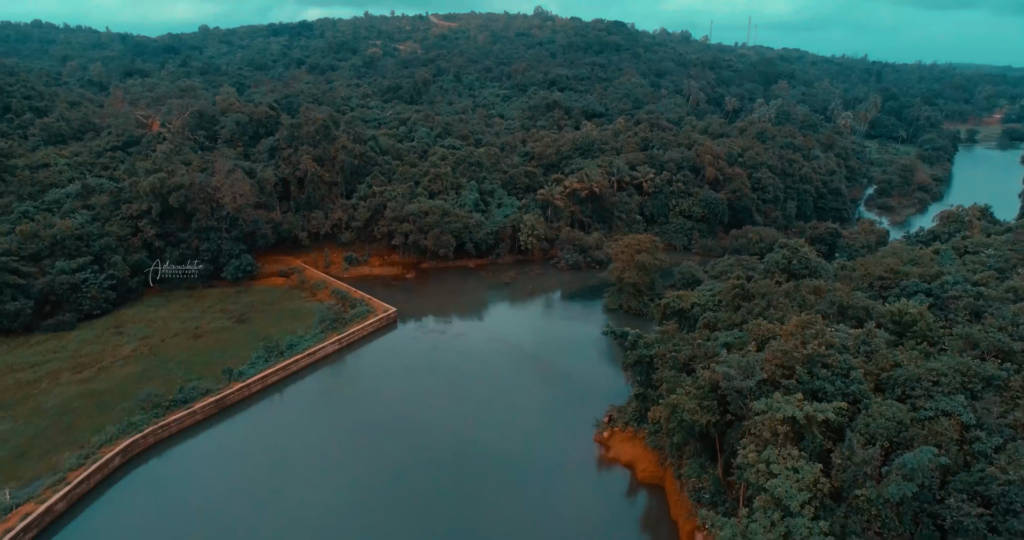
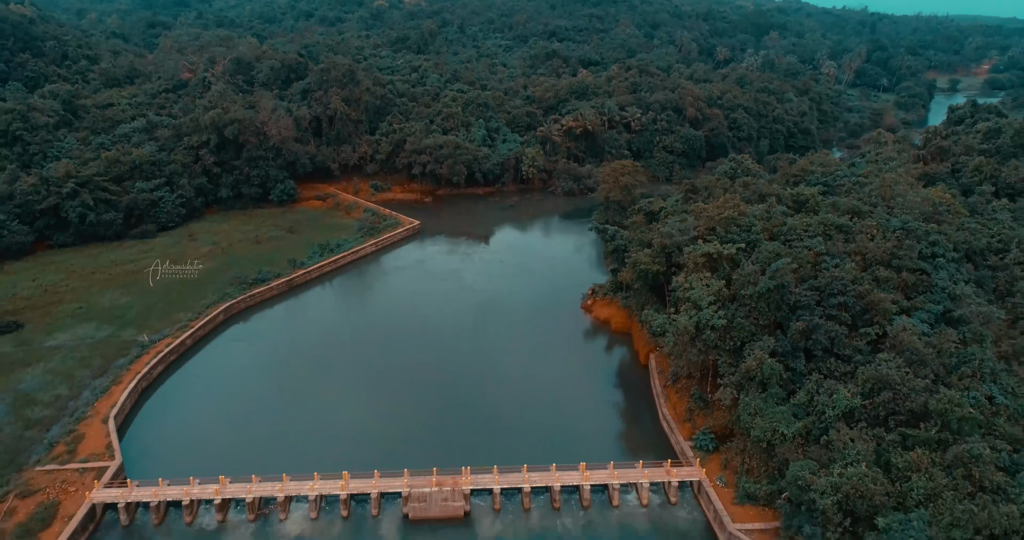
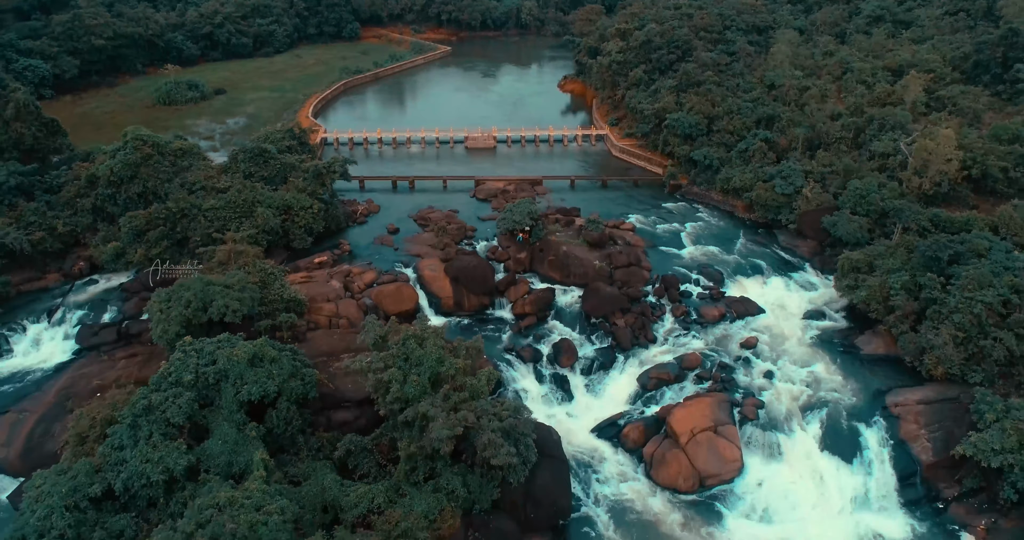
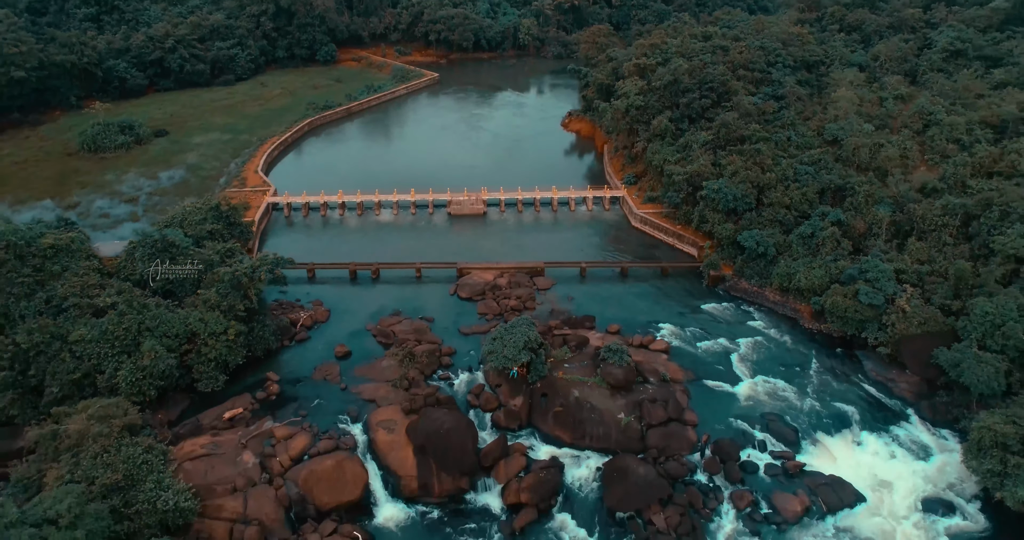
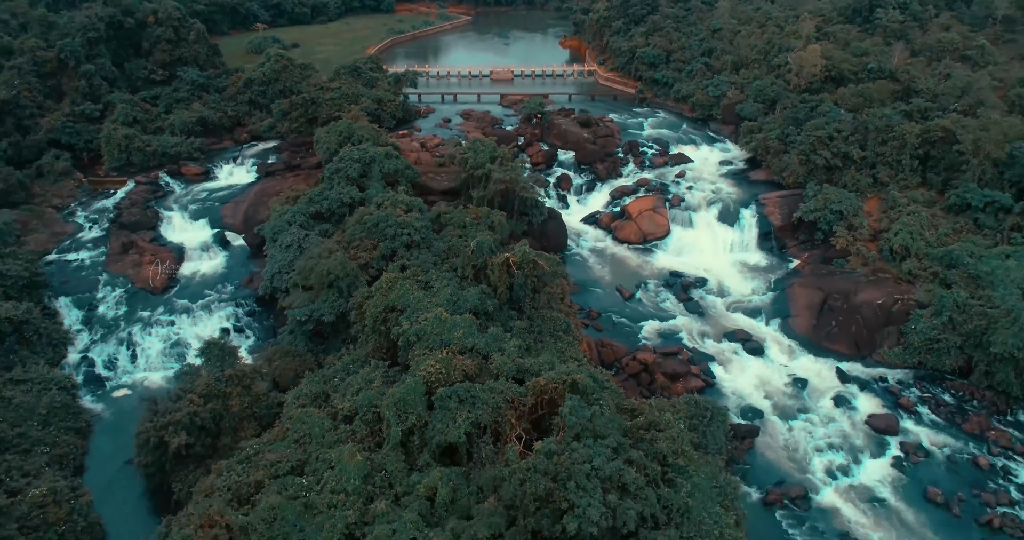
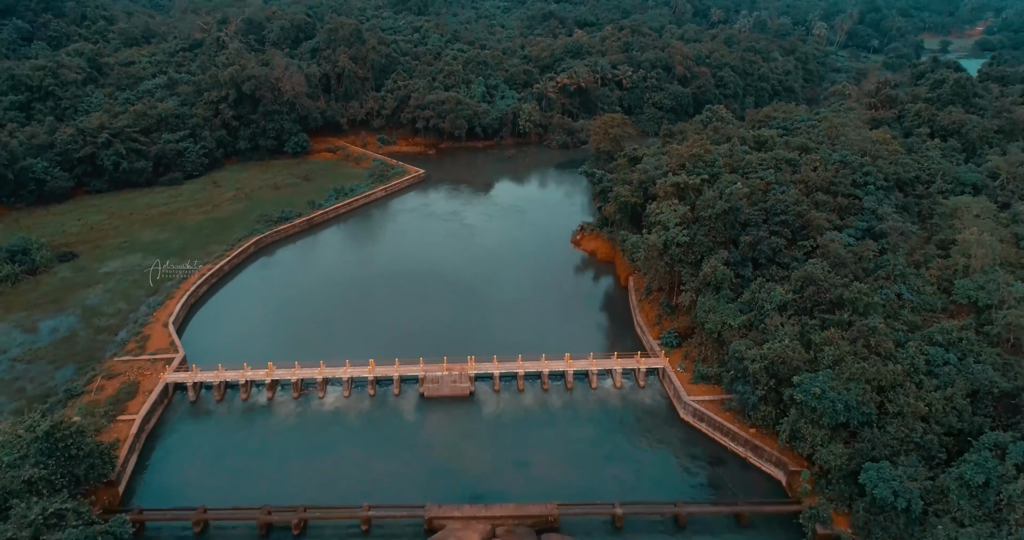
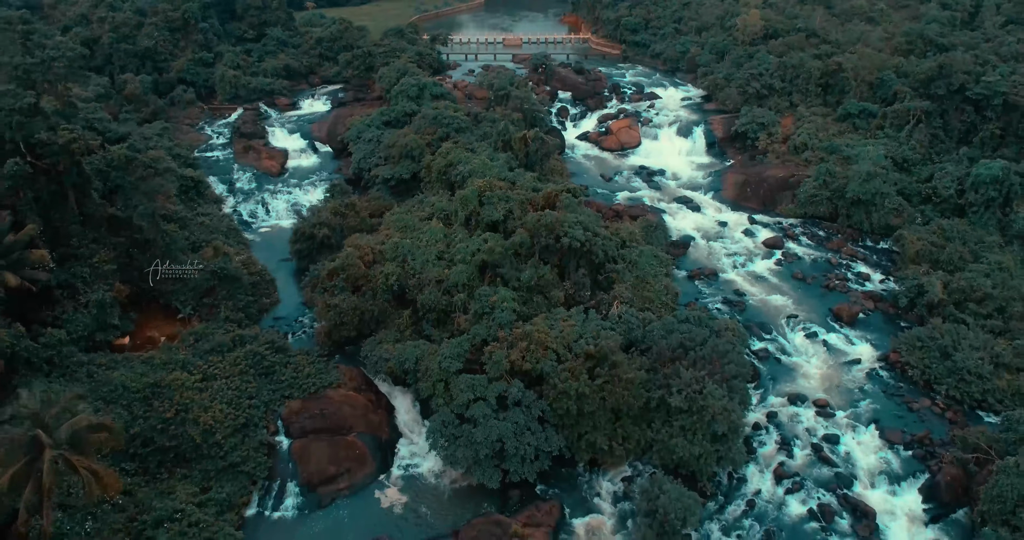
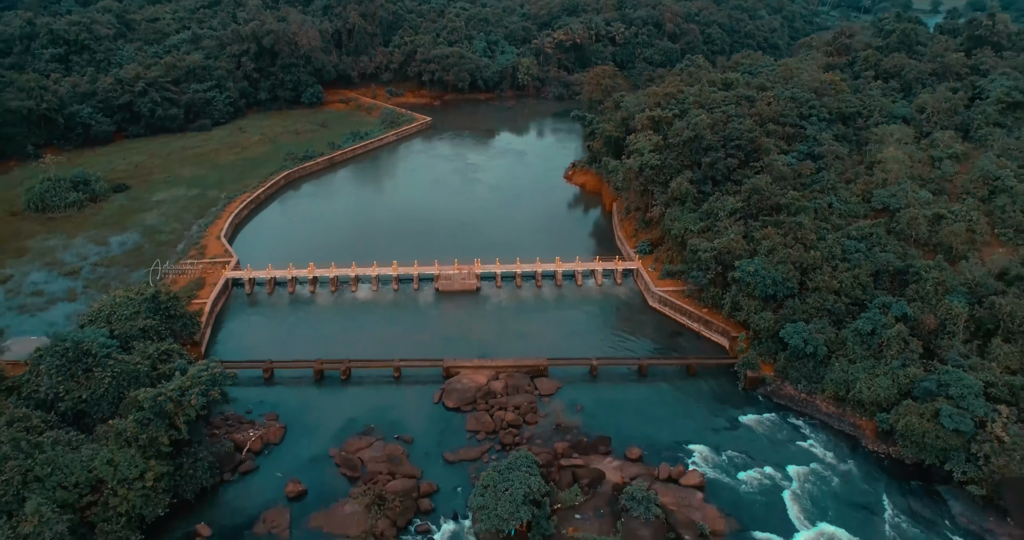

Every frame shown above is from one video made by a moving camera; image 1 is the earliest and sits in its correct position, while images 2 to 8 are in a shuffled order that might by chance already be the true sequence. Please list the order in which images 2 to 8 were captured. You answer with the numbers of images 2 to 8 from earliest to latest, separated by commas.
2, 6, 8, 4, 3, 5, 7
